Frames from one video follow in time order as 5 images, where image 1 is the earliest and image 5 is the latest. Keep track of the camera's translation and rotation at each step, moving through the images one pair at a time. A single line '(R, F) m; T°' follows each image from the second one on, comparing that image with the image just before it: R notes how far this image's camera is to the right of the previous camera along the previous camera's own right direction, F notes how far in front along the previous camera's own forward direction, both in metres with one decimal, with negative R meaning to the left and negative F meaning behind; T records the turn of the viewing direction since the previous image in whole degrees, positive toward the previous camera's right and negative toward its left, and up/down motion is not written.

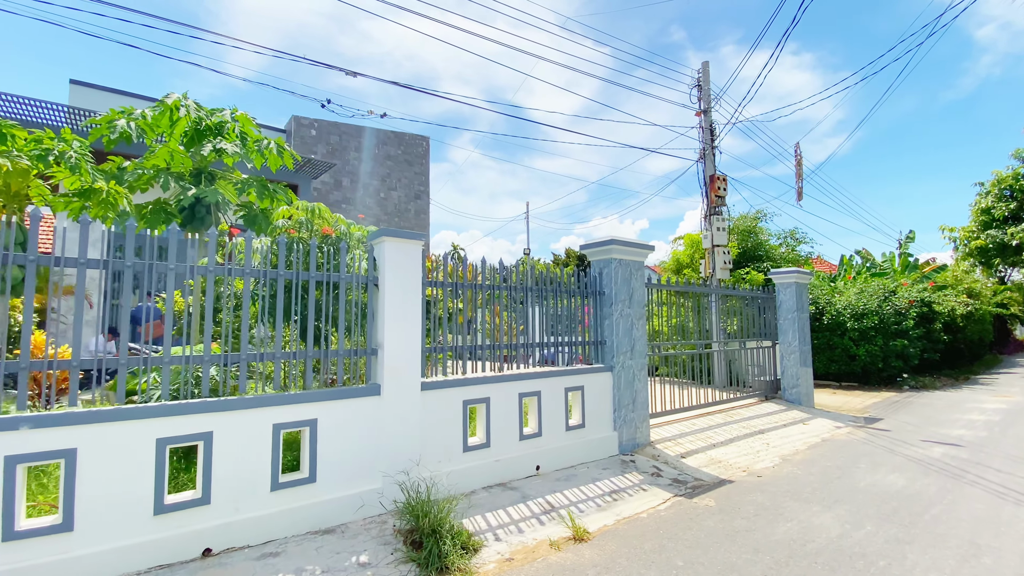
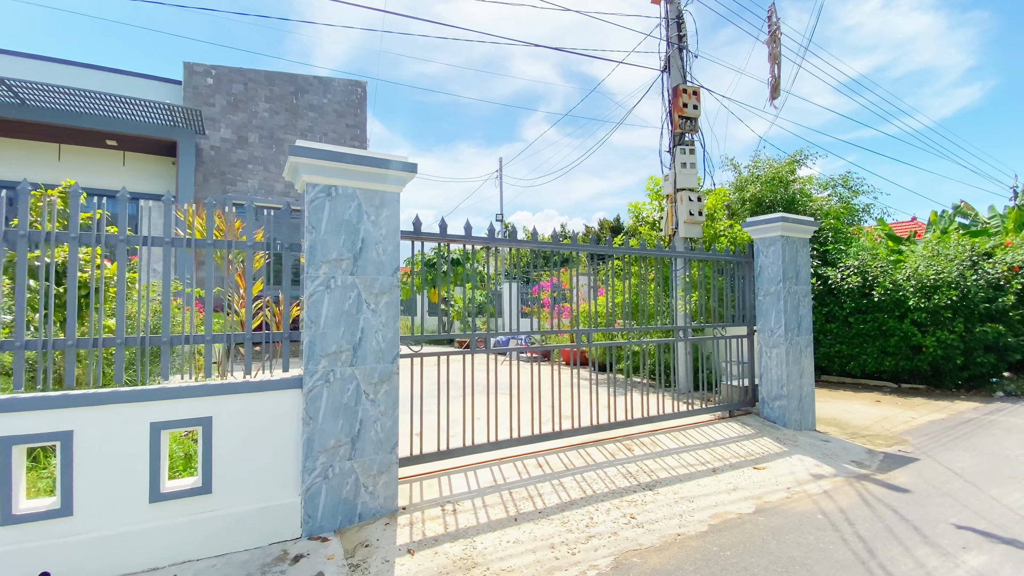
(+3.1, +2.9) m; -9°
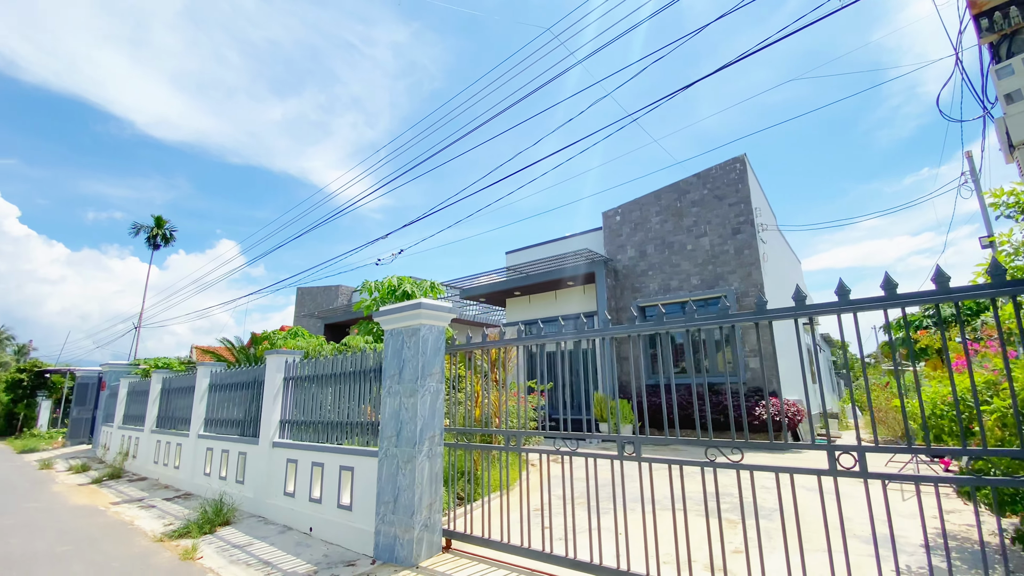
(+1.3, -1.4) m; -16°
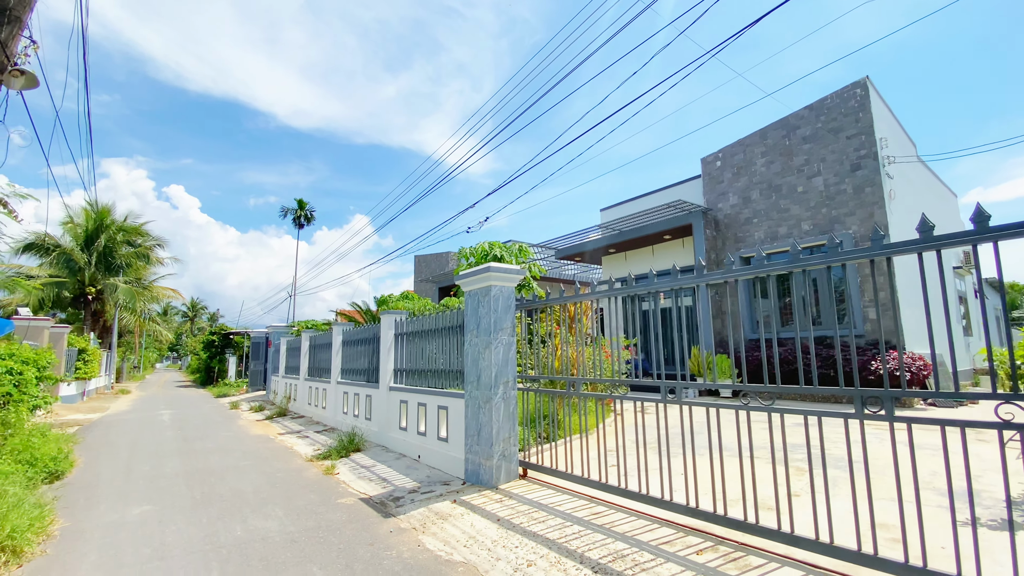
(+0.6, -0.4) m; -14°
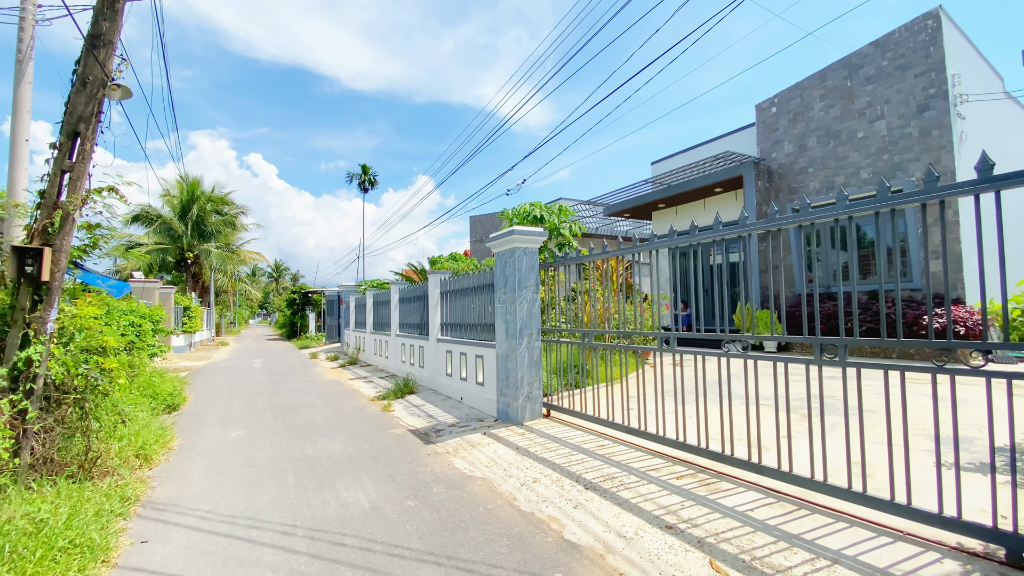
(+0.5, -0.5) m; -8°
